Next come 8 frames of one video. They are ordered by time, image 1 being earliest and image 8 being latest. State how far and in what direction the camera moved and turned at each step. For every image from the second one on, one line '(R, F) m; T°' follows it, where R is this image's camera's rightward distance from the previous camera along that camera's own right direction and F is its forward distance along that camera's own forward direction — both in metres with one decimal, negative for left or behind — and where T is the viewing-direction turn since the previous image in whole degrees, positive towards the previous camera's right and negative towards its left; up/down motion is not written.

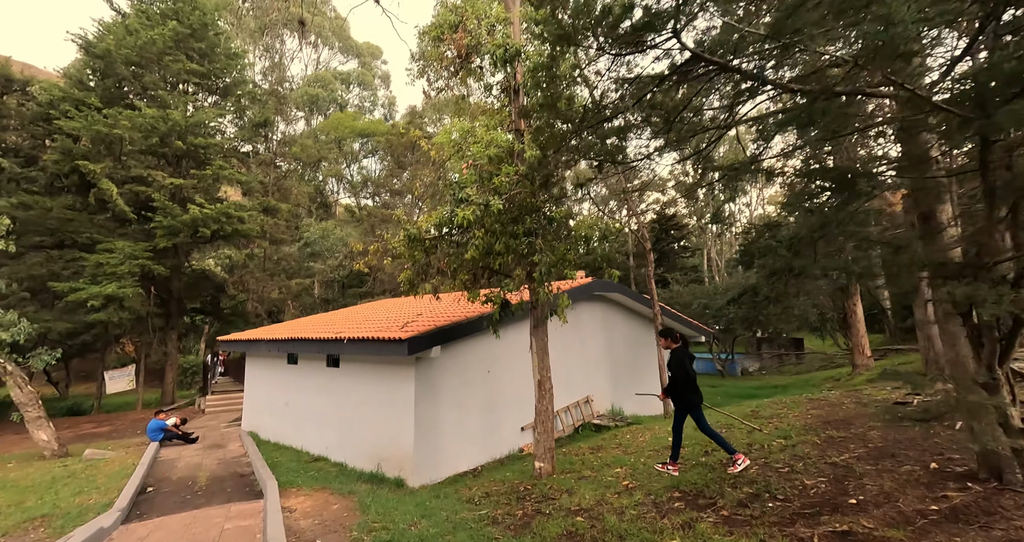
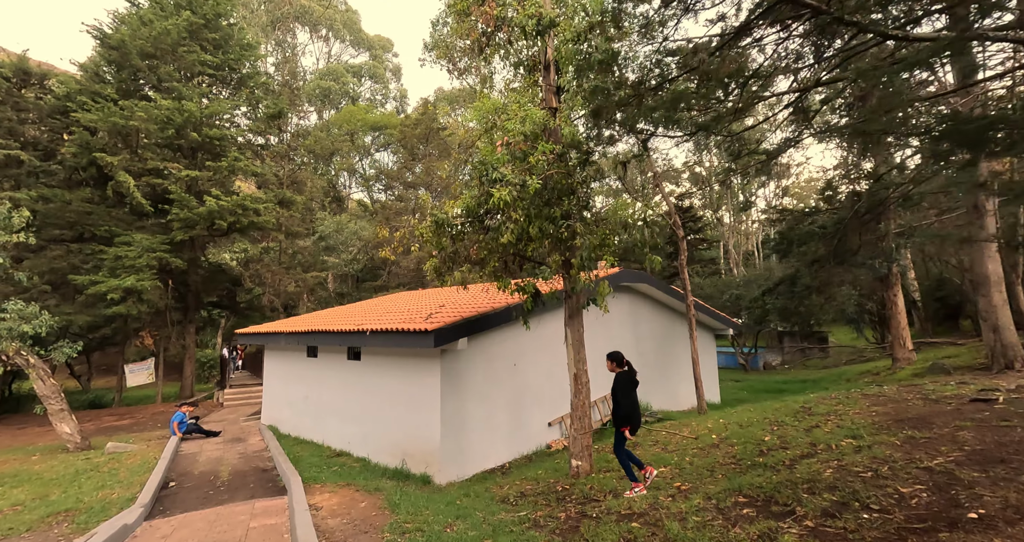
(-0.3, +0.3) m; -1°
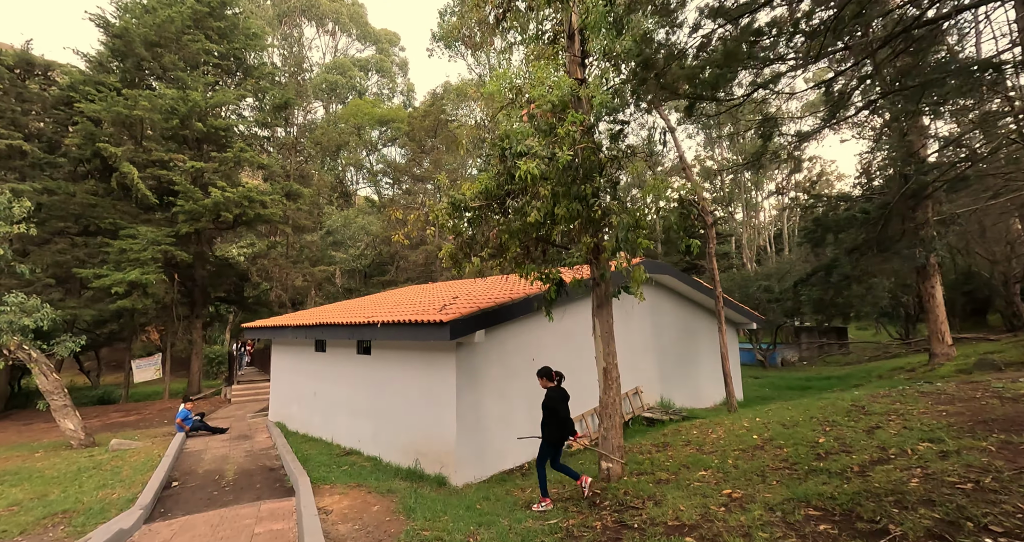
(-0.2, +0.5) m; -1°
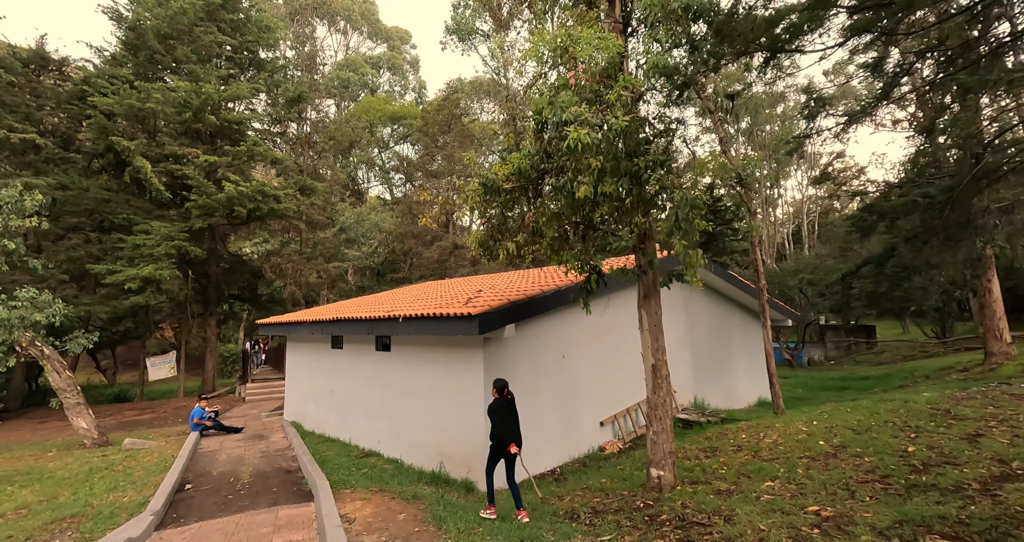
(-0.3, +0.5) m; -1°
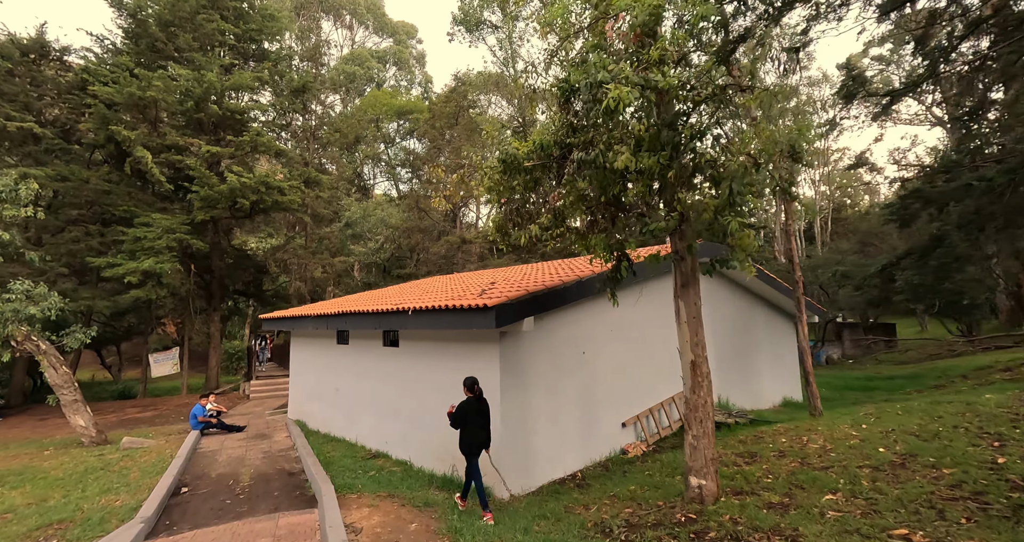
(-0.2, +0.5) m; -1°
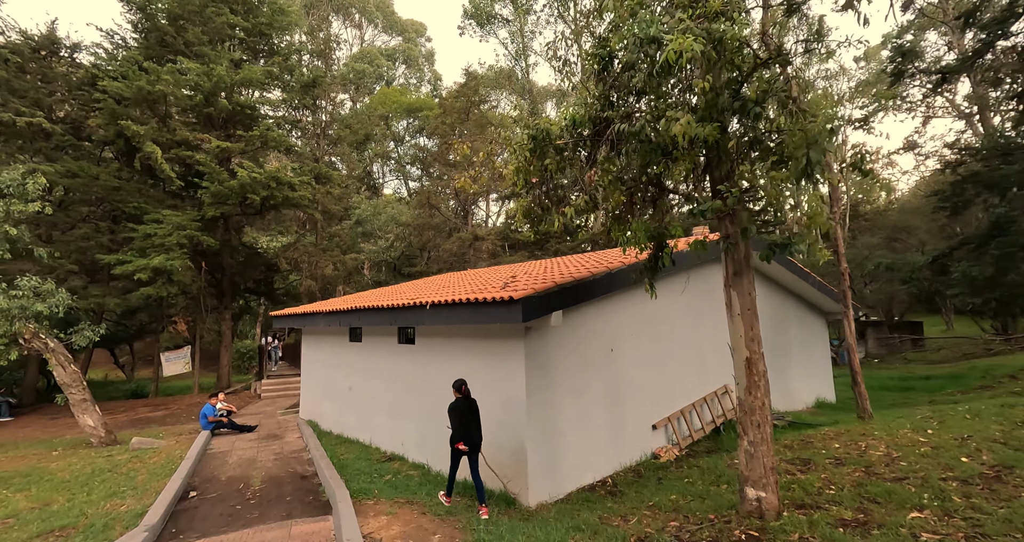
(-0.2, +0.4) m; -1°
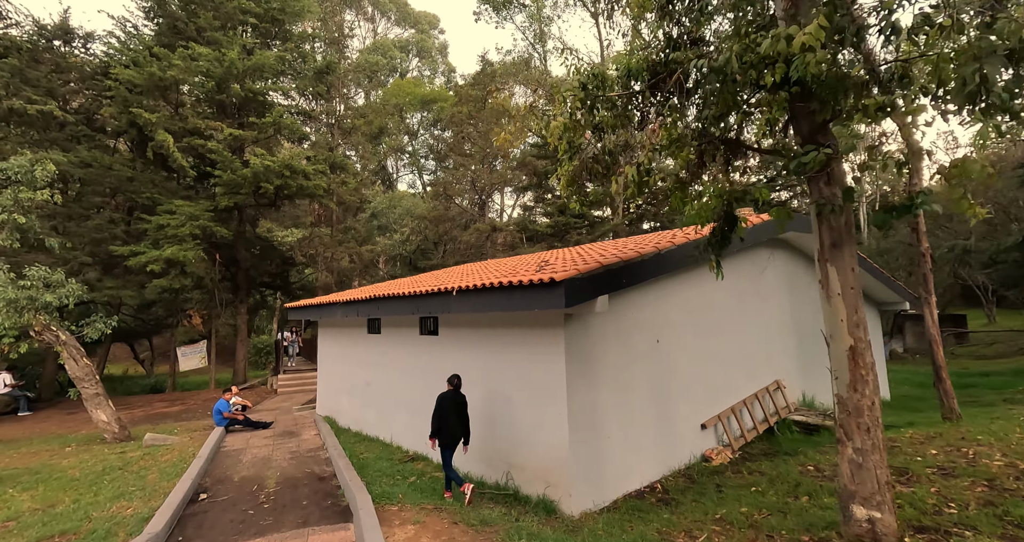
(-0.3, +0.6) m; -2°
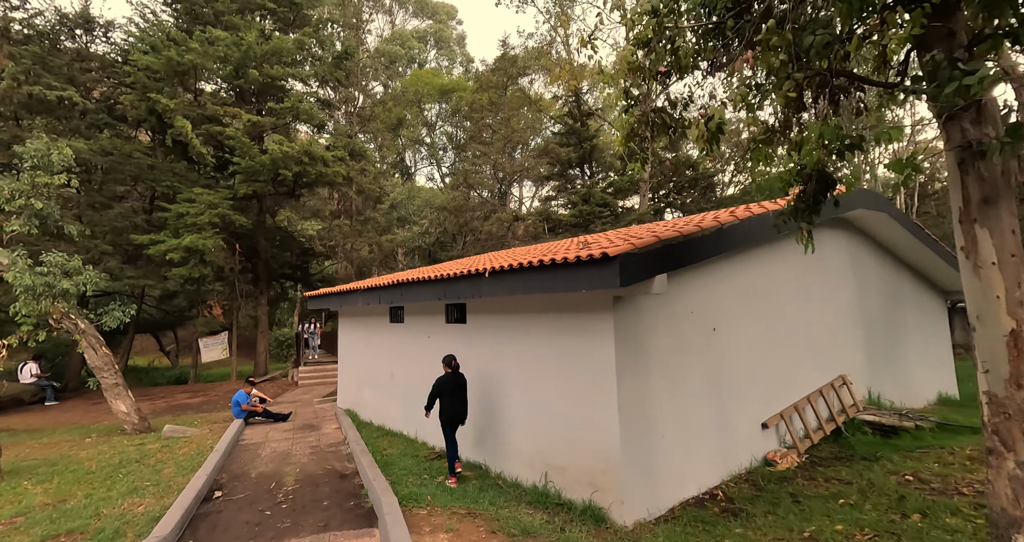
(-0.3, +0.6) m; -2°
